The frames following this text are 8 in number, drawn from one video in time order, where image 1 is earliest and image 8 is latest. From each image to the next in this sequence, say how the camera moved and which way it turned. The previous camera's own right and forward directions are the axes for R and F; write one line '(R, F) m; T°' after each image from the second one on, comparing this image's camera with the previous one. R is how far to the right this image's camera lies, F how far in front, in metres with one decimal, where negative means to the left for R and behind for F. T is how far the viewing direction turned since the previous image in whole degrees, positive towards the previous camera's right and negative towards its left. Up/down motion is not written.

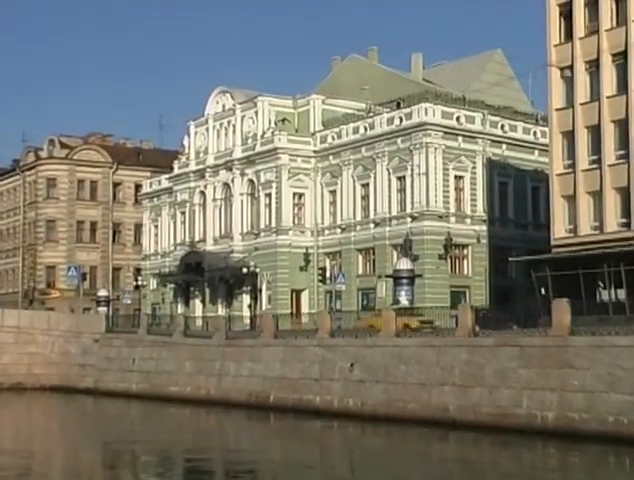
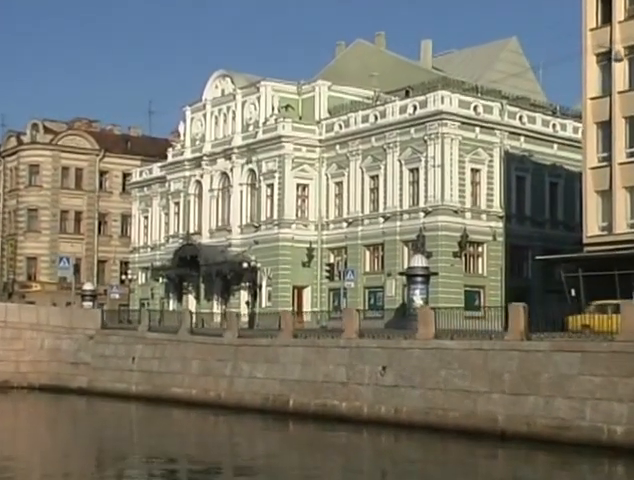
(-1.1, +2.6) m; +1°
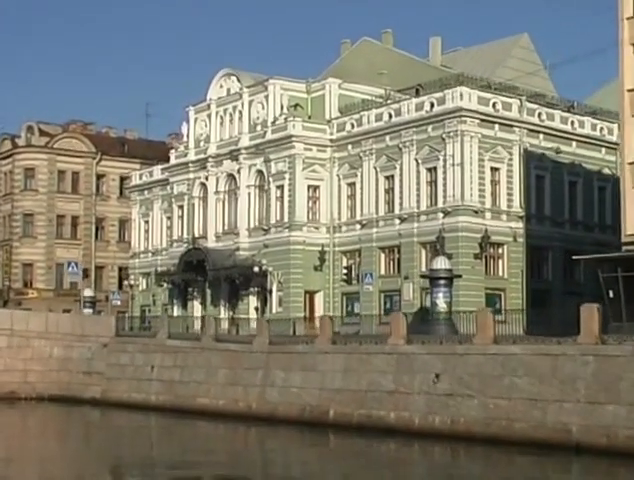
(-1.2, +1.5) m; +1°
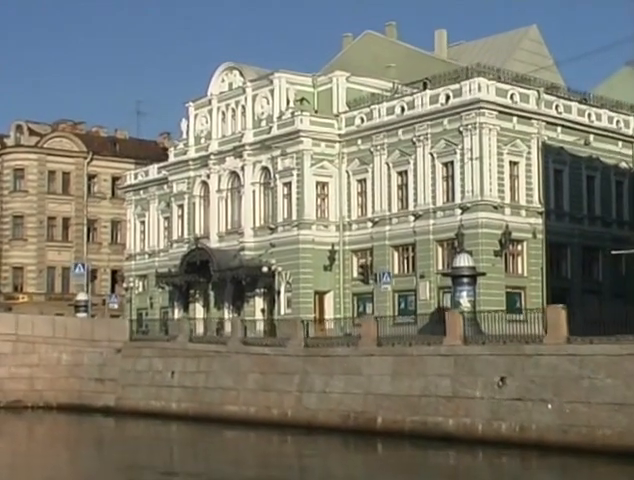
(-1.4, +1.6) m; +1°
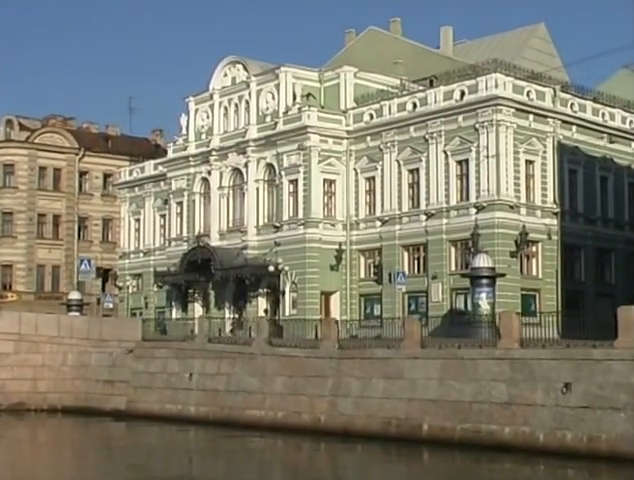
(-1.3, +1.2) m; +1°
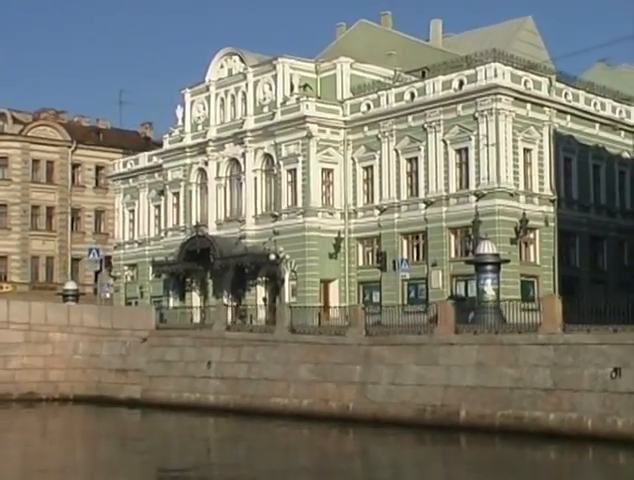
(-1.4, -0.4) m; +2°
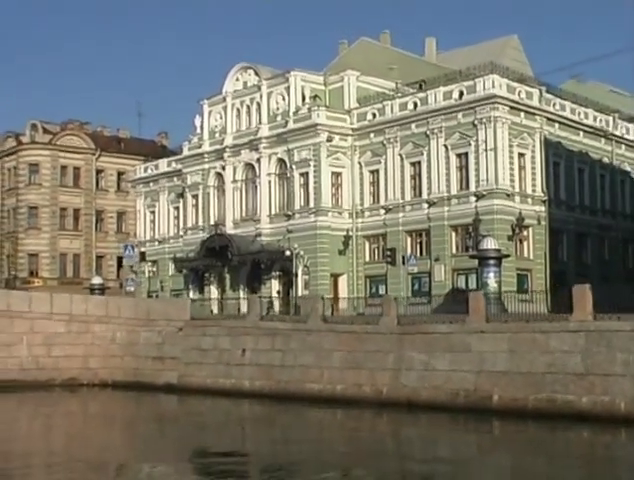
(-2.0, -3.7) m; +2°
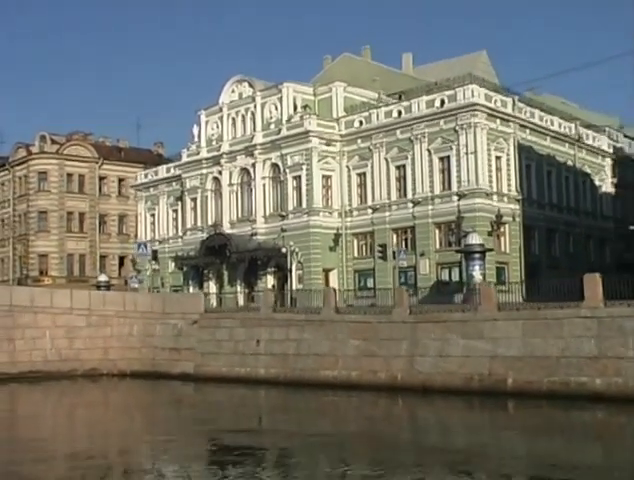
(-2.2, -3.7) m; +3°
